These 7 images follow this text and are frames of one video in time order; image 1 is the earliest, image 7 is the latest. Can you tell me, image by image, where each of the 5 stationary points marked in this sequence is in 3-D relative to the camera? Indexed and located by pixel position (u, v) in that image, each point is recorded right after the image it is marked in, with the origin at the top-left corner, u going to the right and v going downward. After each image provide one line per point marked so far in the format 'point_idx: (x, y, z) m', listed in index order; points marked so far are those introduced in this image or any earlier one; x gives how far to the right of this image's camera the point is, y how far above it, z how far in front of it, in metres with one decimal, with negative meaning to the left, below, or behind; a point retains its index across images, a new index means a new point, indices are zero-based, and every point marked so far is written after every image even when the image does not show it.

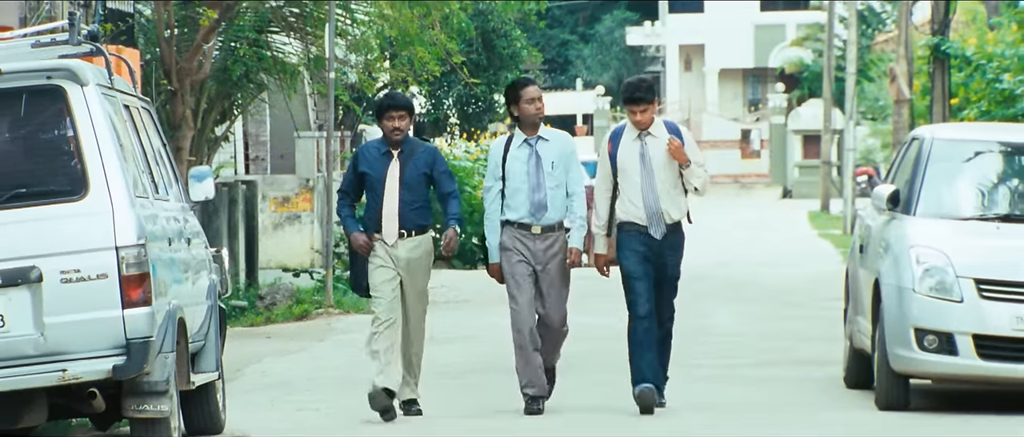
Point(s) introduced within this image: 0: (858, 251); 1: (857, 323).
0: (+1.9, -0.2, +11.0) m
1: (+1.9, -0.6, +10.5) m
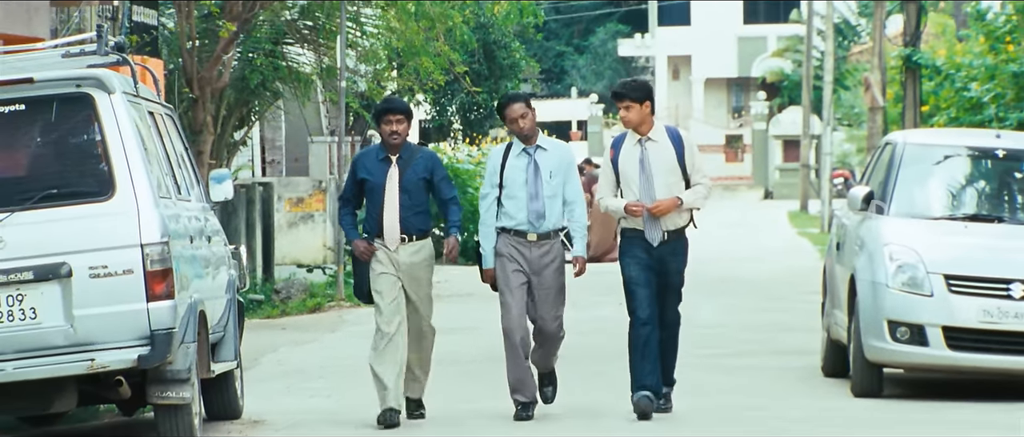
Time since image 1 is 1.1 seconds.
0: (+2.0, -0.2, +11.6) m
1: (+1.9, -0.6, +11.1) m
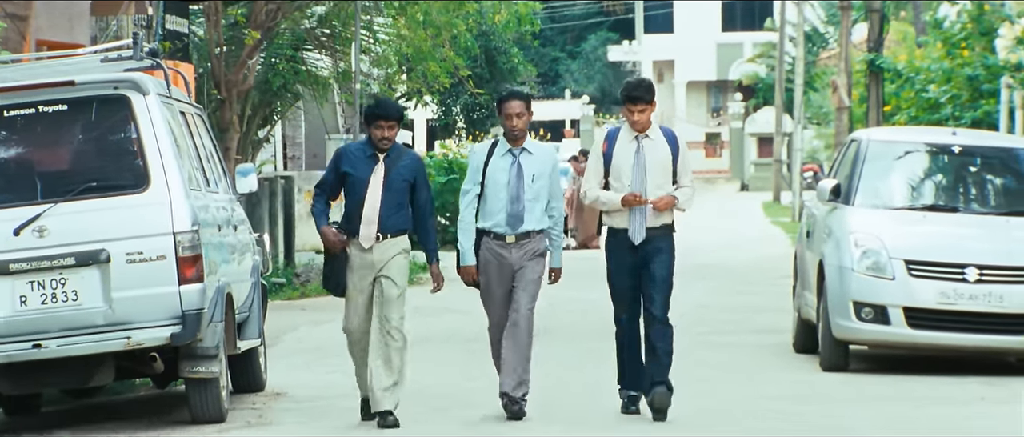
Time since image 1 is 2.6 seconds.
0: (+2.0, -0.1, +12.5) m
1: (+1.9, -0.5, +12.0) m
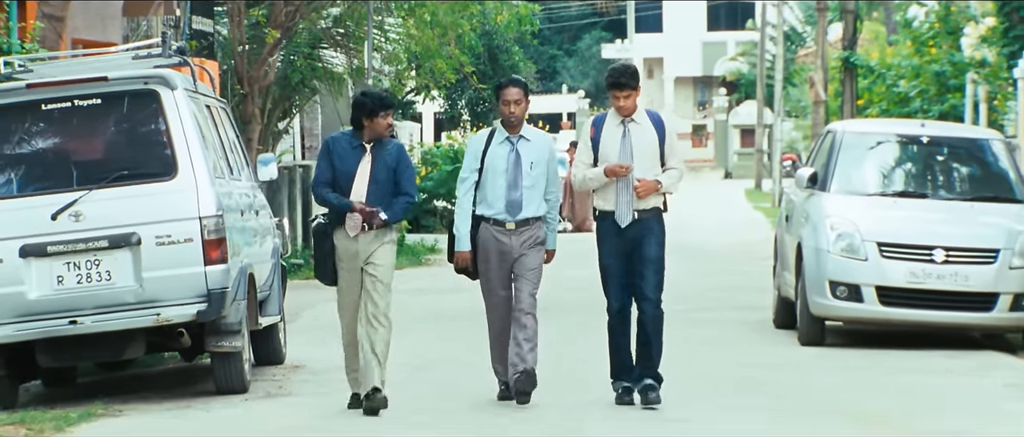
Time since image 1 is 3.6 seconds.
0: (+2.0, 0.0, +13.3) m
1: (+1.9, -0.4, +12.8) m
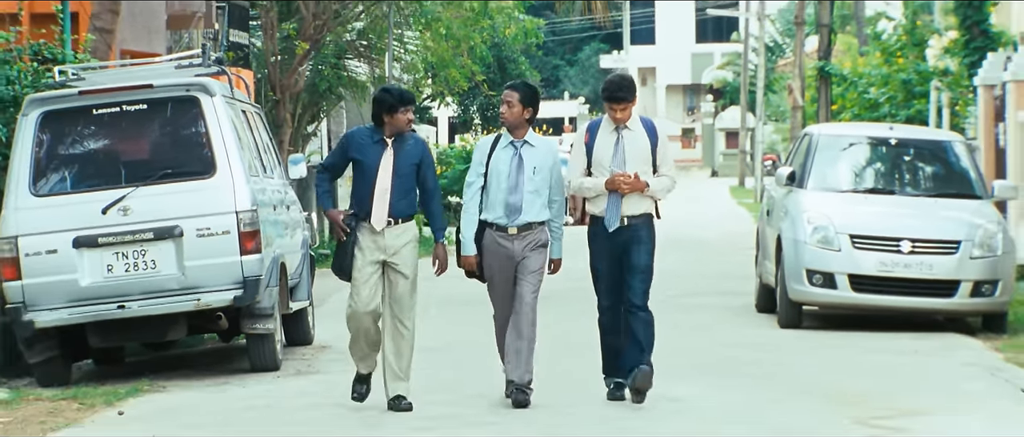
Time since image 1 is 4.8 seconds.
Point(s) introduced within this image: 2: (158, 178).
0: (+2.0, 0.0, +14.4) m
1: (+2.0, -0.4, +13.9) m
2: (-2.1, +0.2, +11.1) m
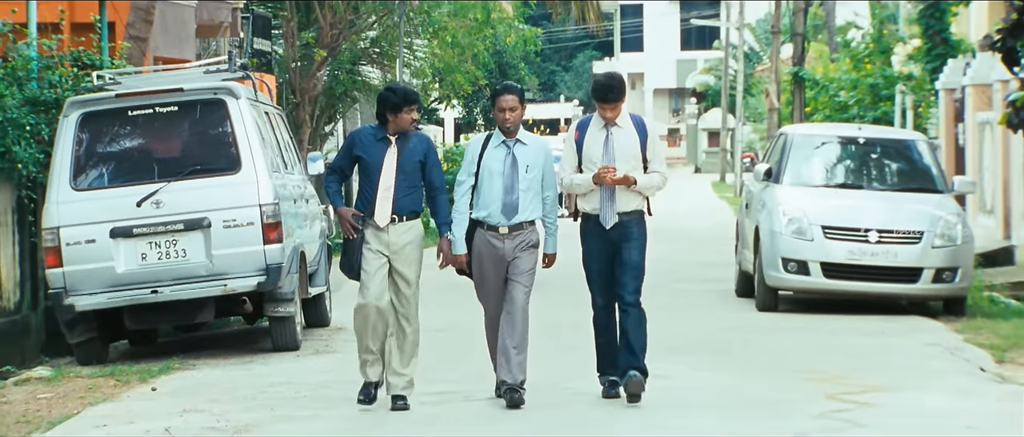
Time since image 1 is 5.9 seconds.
0: (+2.0, +0.1, +15.5) m
1: (+2.0, -0.3, +15.0) m
2: (-2.1, +0.3, +12.2) m
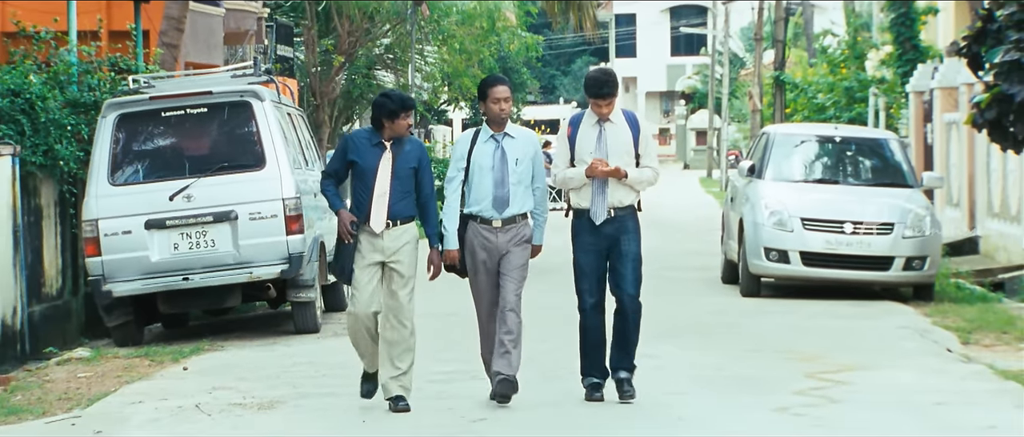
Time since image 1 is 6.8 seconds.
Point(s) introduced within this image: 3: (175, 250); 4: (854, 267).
0: (+2.1, +0.2, +16.6) m
1: (+2.0, -0.2, +16.1) m
2: (-2.1, +0.3, +13.3) m
3: (-2.4, -0.2, +13.1) m
4: (+2.8, -0.4, +14.9) m
